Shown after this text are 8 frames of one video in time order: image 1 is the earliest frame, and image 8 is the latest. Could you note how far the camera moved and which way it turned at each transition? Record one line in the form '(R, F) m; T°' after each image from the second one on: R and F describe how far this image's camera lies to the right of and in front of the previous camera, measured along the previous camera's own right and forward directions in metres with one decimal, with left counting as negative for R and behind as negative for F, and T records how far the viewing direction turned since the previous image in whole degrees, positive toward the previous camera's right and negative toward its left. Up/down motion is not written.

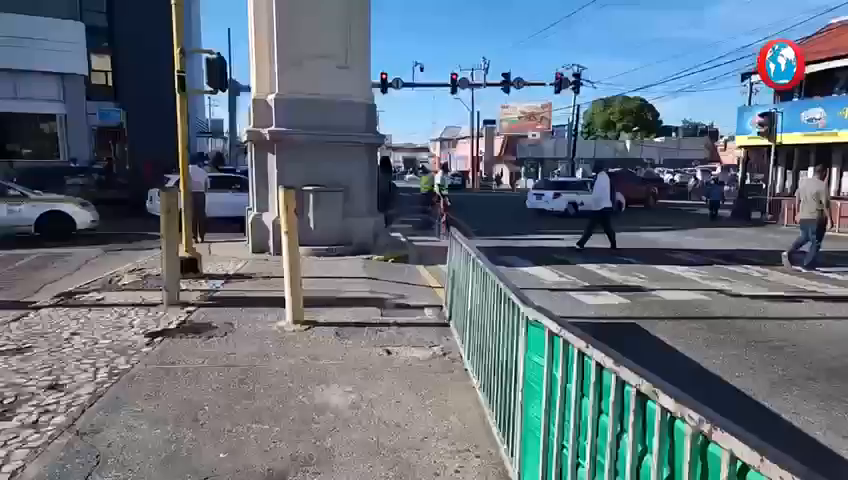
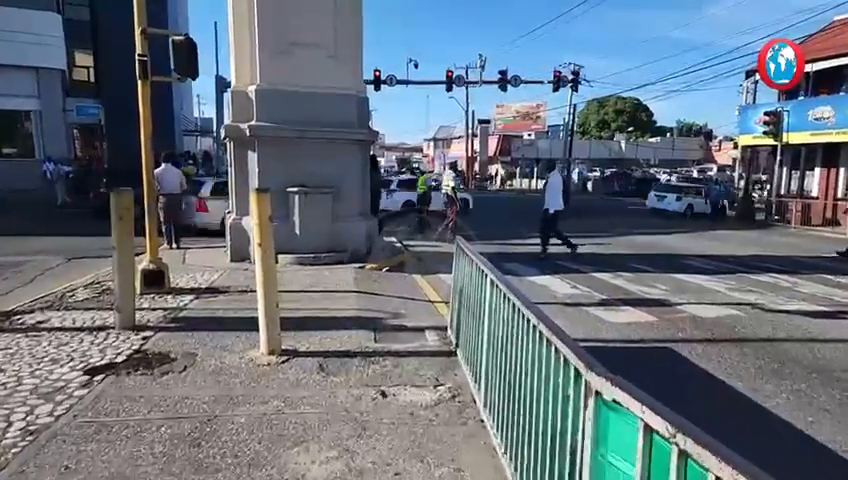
(-0.1, +1.0) m; +1°
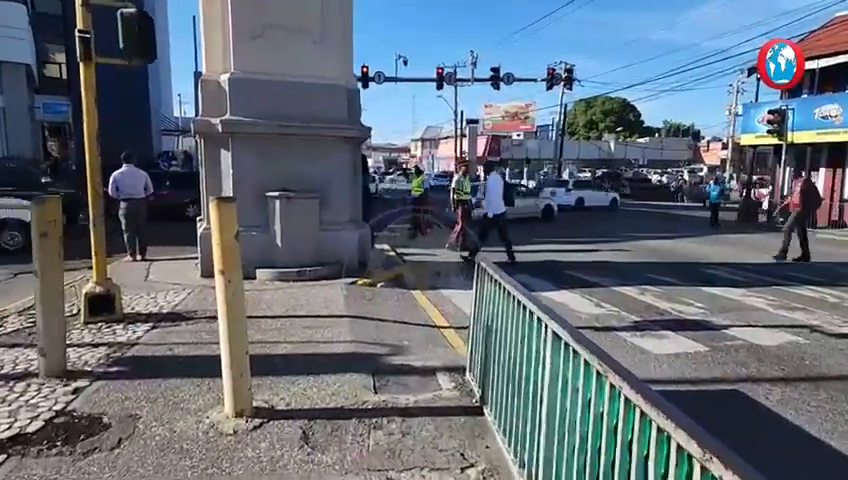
(-0.2, +1.2) m; +1°
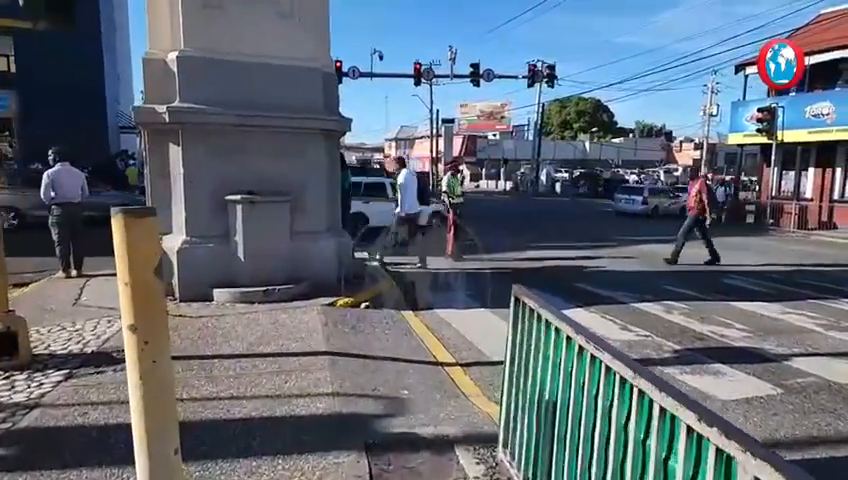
(-0.3, +1.3) m; +3°
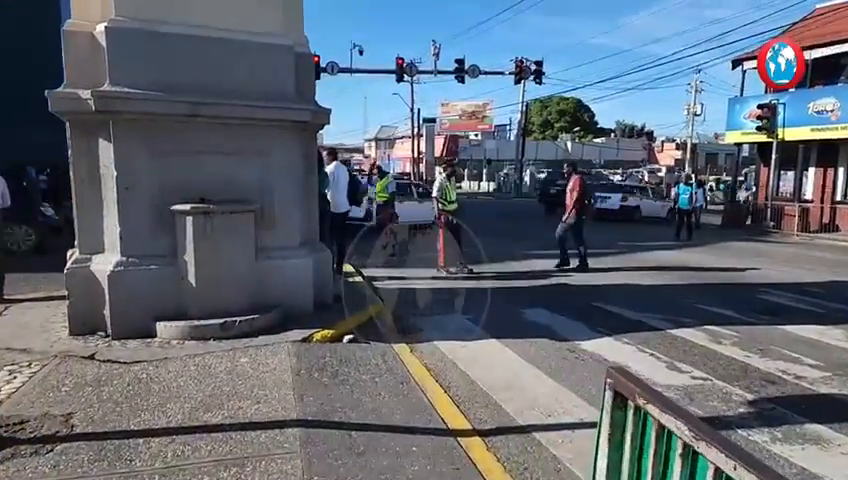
(-0.2, +1.4) m; +2°
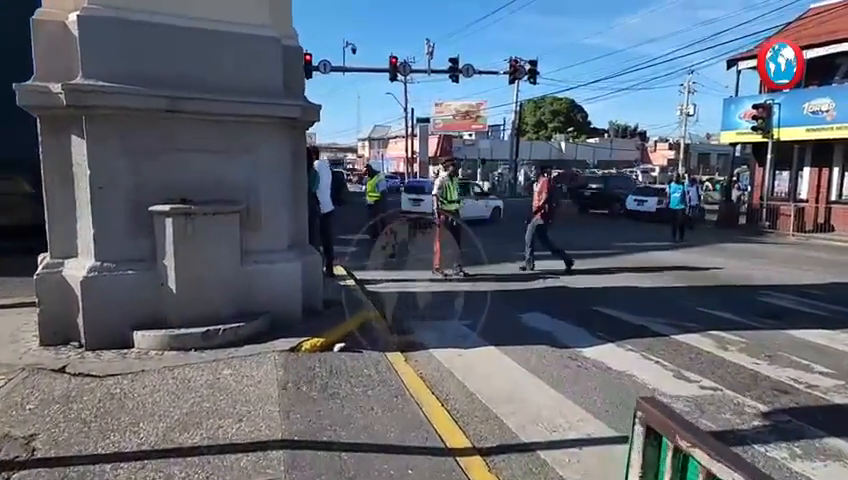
(0.0, +0.3) m; +1°
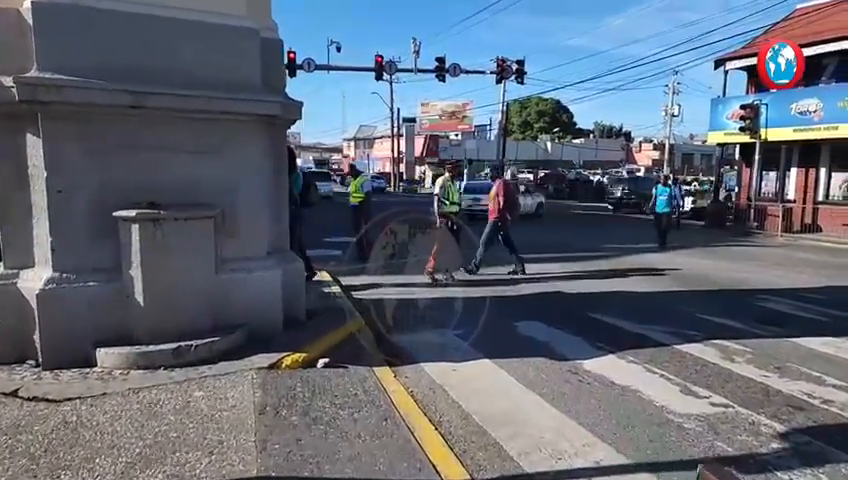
(0.0, +0.4) m; +2°
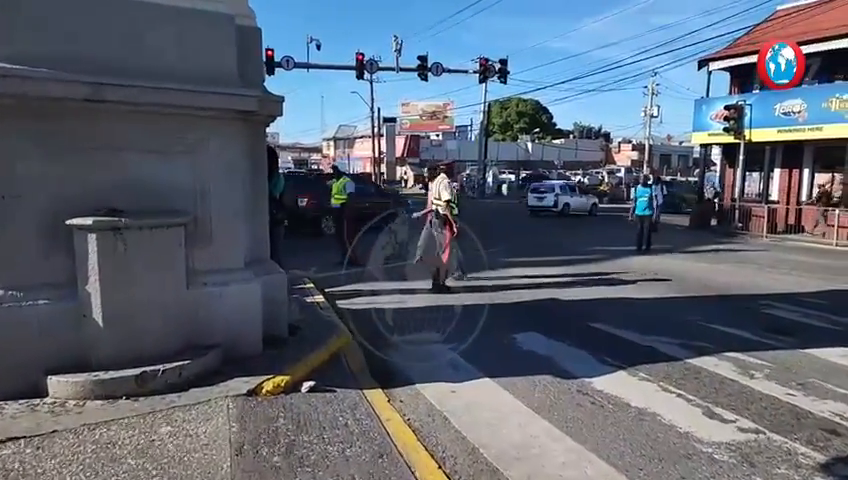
(-0.1, +0.5) m; +2°
